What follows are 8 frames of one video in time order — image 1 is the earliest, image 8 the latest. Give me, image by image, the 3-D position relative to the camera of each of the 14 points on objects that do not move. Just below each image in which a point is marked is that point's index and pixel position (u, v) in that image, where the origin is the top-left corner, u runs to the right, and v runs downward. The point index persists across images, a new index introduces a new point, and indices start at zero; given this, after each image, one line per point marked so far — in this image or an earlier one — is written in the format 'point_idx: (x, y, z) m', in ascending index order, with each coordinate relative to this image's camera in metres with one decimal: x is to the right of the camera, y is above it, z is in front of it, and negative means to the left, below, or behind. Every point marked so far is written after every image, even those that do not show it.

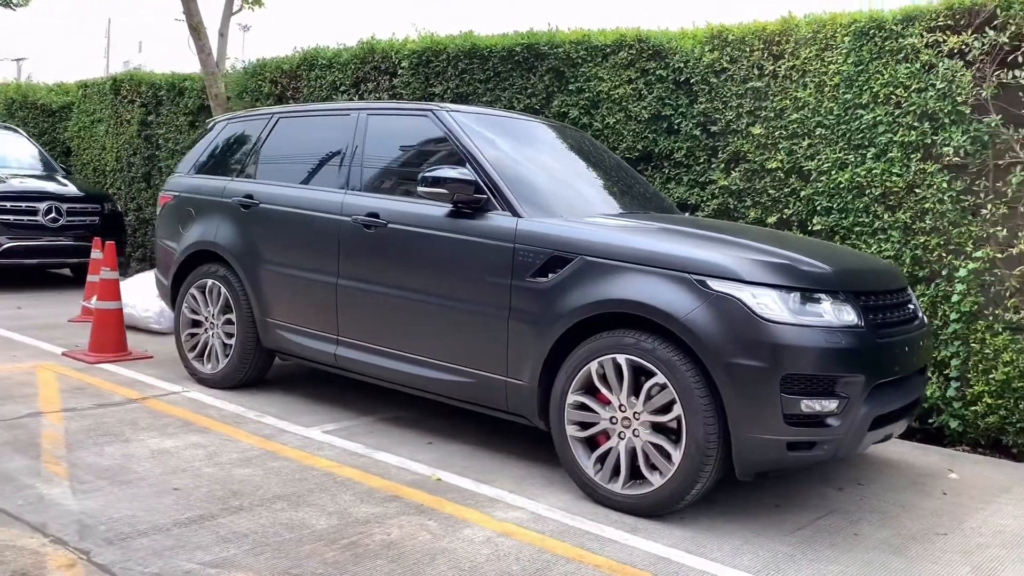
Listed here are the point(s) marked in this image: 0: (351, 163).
0: (-0.8, +0.6, +4.3) m
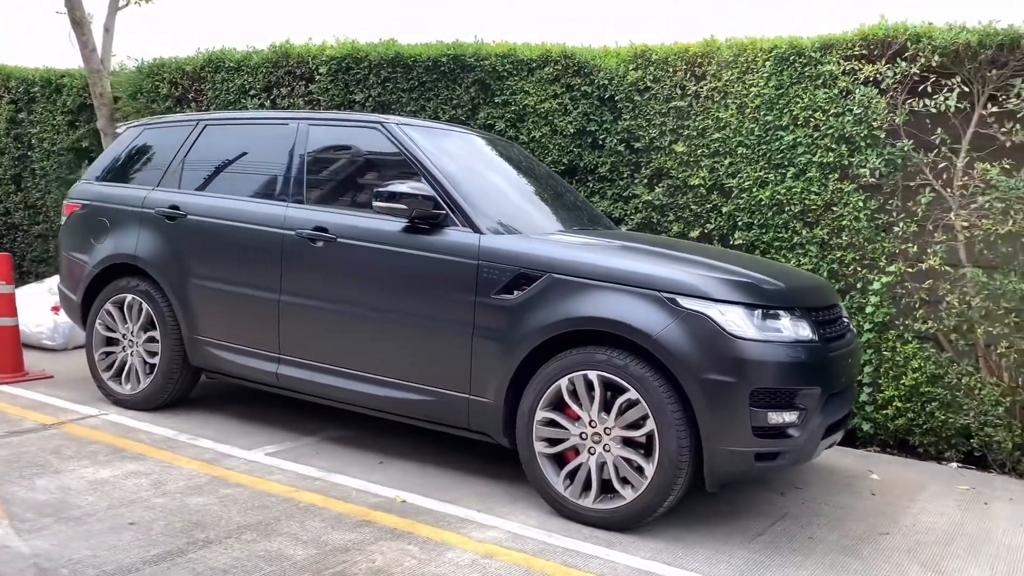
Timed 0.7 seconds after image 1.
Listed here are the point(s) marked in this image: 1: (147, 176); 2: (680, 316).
0: (-1.0, +0.5, +4.2) m
1: (-2.0, +0.6, +4.7) m
2: (+0.6, -0.1, +3.2) m
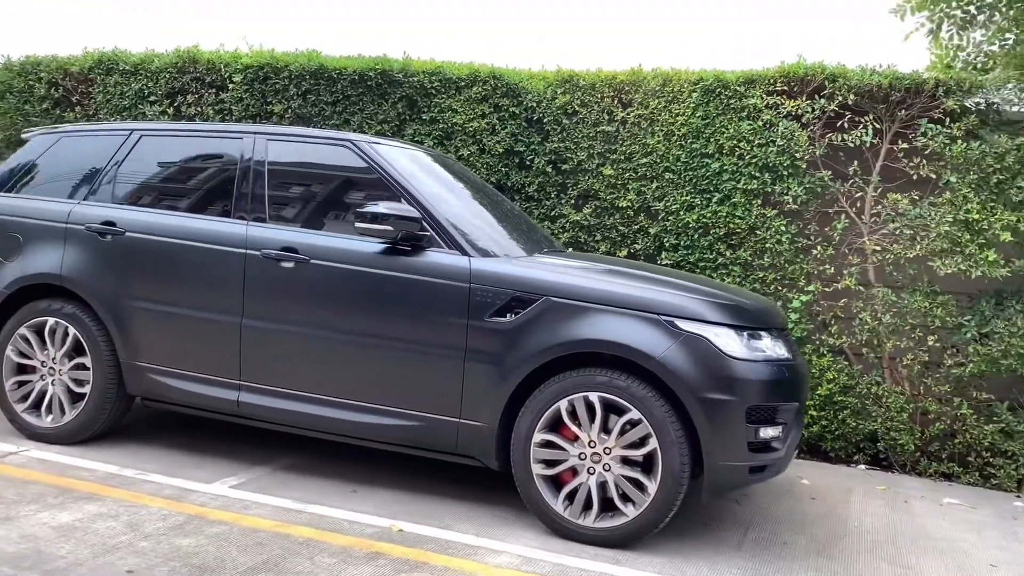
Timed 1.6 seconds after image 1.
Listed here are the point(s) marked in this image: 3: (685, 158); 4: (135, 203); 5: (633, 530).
0: (-1.2, +0.4, +4.0) m
1: (-2.2, +0.5, +4.4) m
2: (+0.6, -0.2, +3.4) m
3: (+1.0, +0.8, +5.3) m
4: (-1.8, +0.4, +4.2) m
5: (+0.5, -0.9, +3.4) m
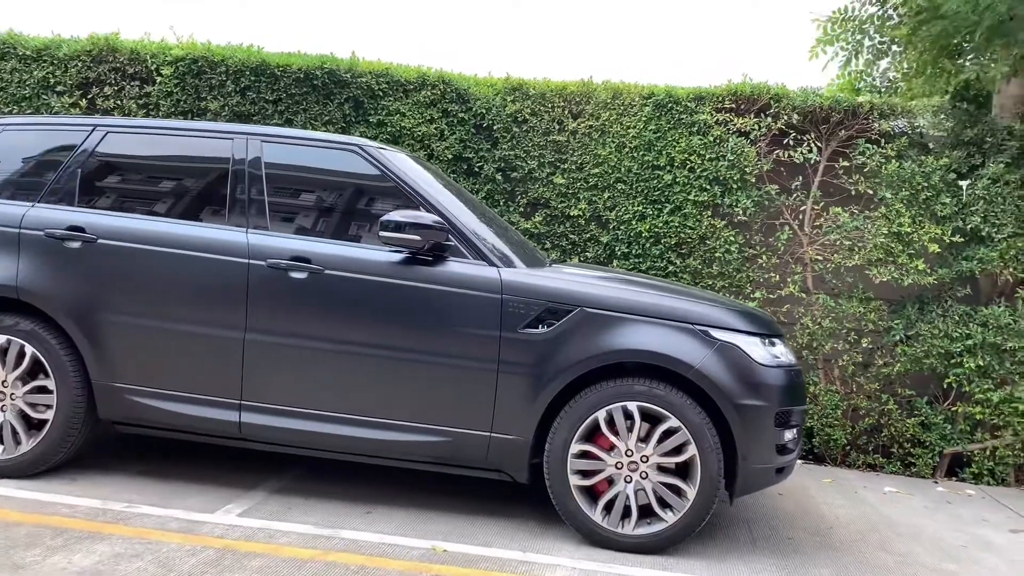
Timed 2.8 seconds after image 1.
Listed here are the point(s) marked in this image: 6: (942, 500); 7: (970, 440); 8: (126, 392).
0: (-1.1, +0.4, +3.7) m
1: (-2.2, +0.4, +3.9) m
2: (+0.8, -0.2, +3.5) m
3: (+0.8, +0.7, +5.5) m
4: (-1.7, +0.3, +3.8) m
5: (+0.6, -1.0, +3.4) m
6: (+2.4, -1.2, +5.0) m
7: (+2.8, -0.9, +5.4) m
8: (-1.6, -0.4, +3.6) m
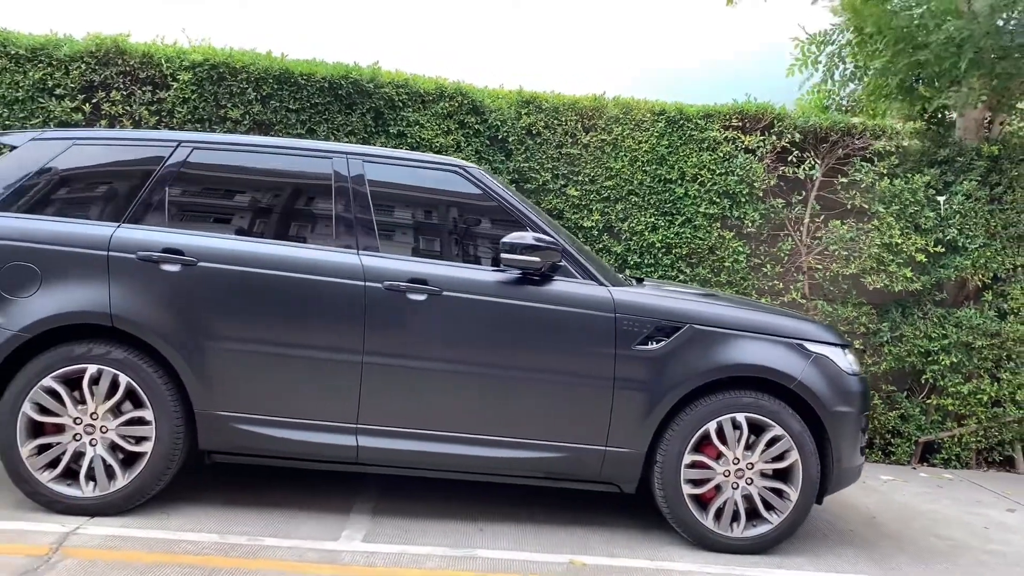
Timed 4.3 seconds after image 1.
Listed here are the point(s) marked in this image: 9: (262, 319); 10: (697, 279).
0: (-0.7, +0.3, +3.7) m
1: (-1.7, +0.3, +3.6) m
2: (+1.3, -0.3, +3.8) m
3: (+0.9, +0.7, +5.7) m
4: (-1.3, +0.2, +3.6) m
5: (+1.1, -1.0, +3.7) m
6: (+2.6, -1.2, +5.5) m
7: (+2.9, -0.9, +6.0) m
8: (-1.1, -0.5, +3.5) m
9: (-1.0, -0.1, +3.5) m
10: (+1.2, +0.1, +5.7) m
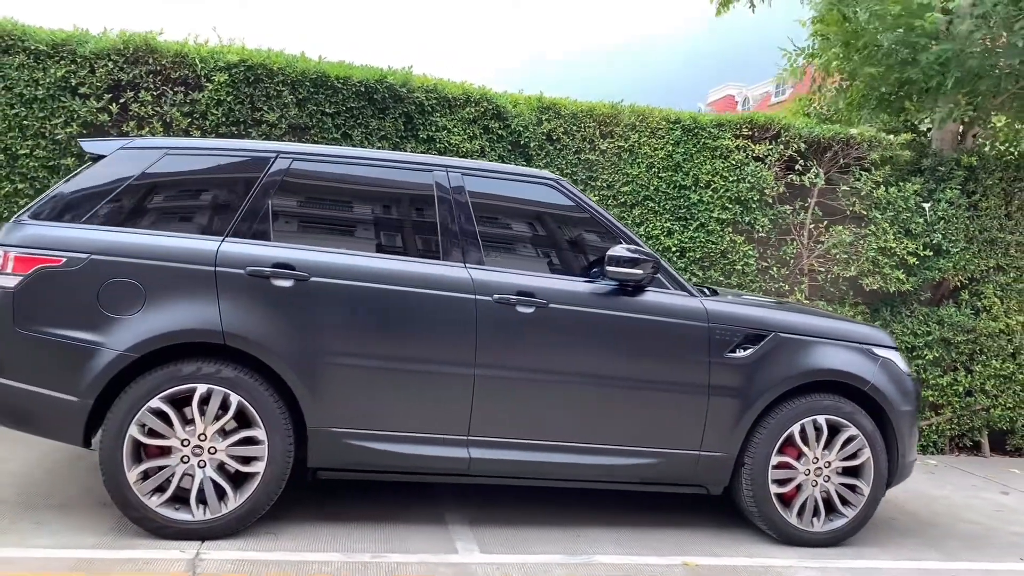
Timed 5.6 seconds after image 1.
0: (-0.3, +0.3, +3.7) m
1: (-1.3, +0.3, +3.5) m
2: (+1.7, -0.3, +4.0) m
3: (+1.0, +0.7, +5.9) m
4: (-0.8, +0.2, +3.5) m
5: (+1.5, -1.1, +4.0) m
6: (+2.8, -1.2, +5.9) m
7: (+3.0, -0.9, +6.5) m
8: (-0.7, -0.6, +3.5) m
9: (-0.5, -0.2, +3.5) m
10: (+1.3, 0.0, +6.0) m
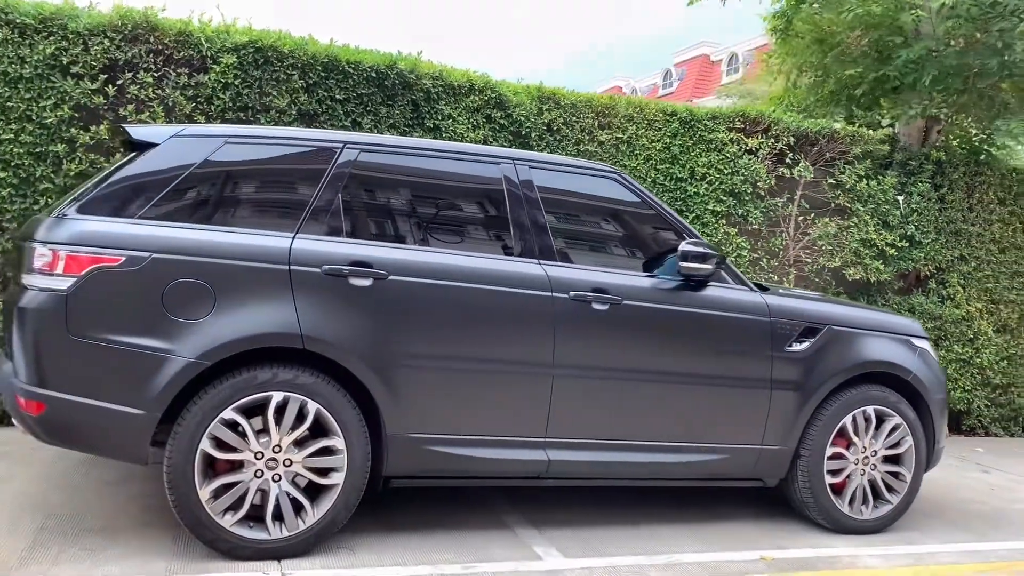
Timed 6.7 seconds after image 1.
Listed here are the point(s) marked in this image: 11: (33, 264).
0: (0.0, +0.3, +3.5) m
1: (-1.0, +0.3, +3.2) m
2: (+1.9, -0.3, +4.1) m
3: (+1.0, +0.7, +5.9) m
4: (-0.5, +0.2, +3.3) m
5: (+1.8, -1.0, +4.1) m
6: (+2.7, -1.2, +6.2) m
7: (+2.9, -0.9, +6.7) m
8: (-0.3, -0.6, +3.3) m
9: (-0.2, -0.2, +3.3) m
10: (+1.3, +0.1, +6.0) m
11: (-1.6, +0.1, +3.0) m
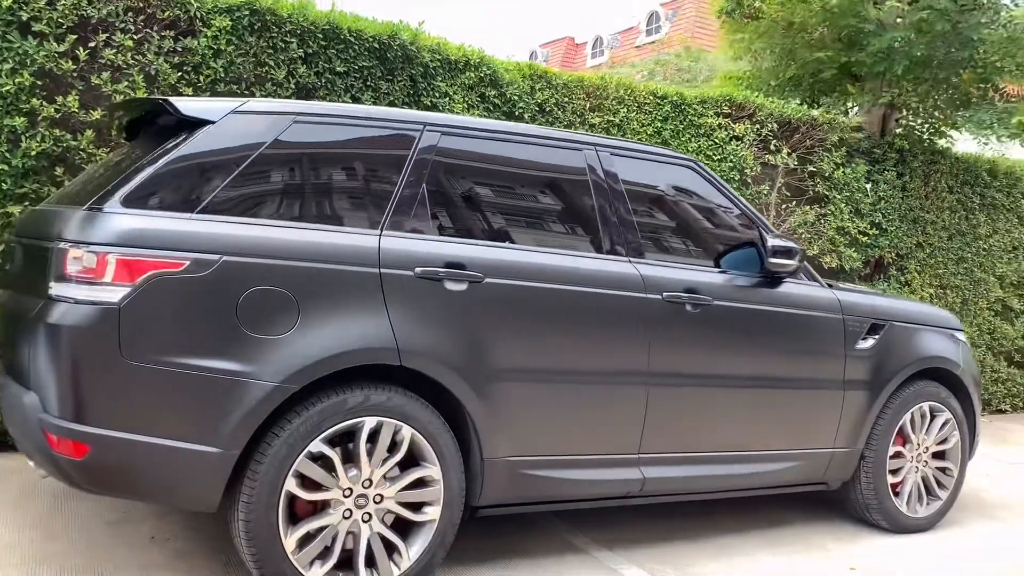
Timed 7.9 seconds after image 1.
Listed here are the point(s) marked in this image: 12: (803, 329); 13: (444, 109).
0: (+0.3, +0.3, +3.2) m
1: (-0.6, +0.2, +2.7) m
2: (+2.1, -0.3, +4.1) m
3: (+0.9, +0.8, +5.7) m
4: (-0.2, +0.2, +2.9) m
5: (+2.0, -1.0, +4.0) m
6: (+2.6, -1.1, +6.3) m
7: (+2.6, -0.8, +6.8) m
8: (0.0, -0.6, +2.9) m
9: (+0.1, -0.2, +2.9) m
10: (+1.2, +0.2, +5.8) m
11: (-1.2, 0.0, +2.4) m
12: (+1.1, -0.2, +3.5) m
13: (-0.4, +1.0, +4.8) m
